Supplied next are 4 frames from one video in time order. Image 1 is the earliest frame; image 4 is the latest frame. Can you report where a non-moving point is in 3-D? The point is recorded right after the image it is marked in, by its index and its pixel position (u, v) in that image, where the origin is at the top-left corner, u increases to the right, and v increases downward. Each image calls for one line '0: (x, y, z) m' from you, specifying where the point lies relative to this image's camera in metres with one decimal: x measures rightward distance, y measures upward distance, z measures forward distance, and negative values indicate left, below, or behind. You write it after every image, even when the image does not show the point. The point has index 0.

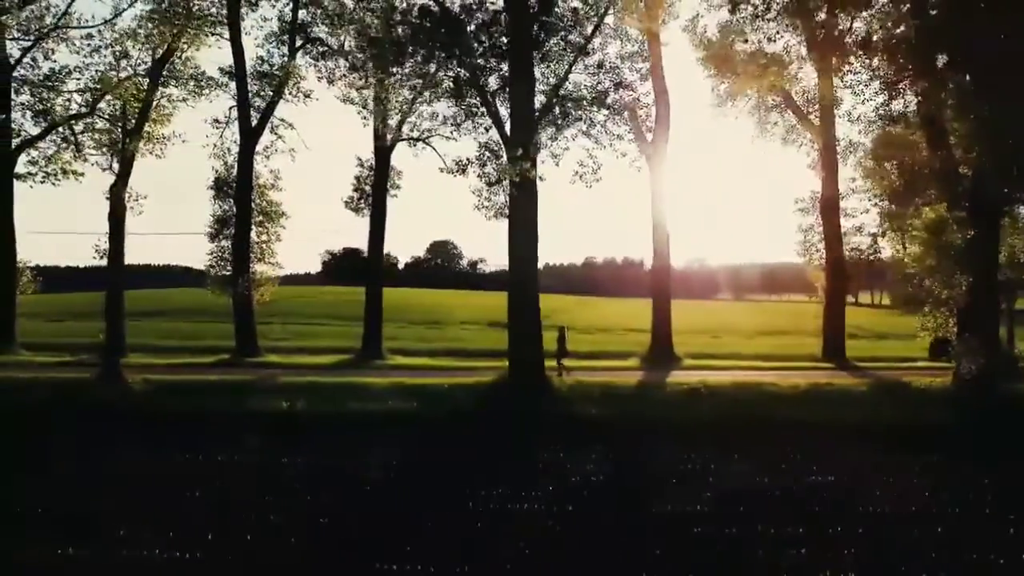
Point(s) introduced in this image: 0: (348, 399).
0: (-3.2, -2.2, +19.8) m
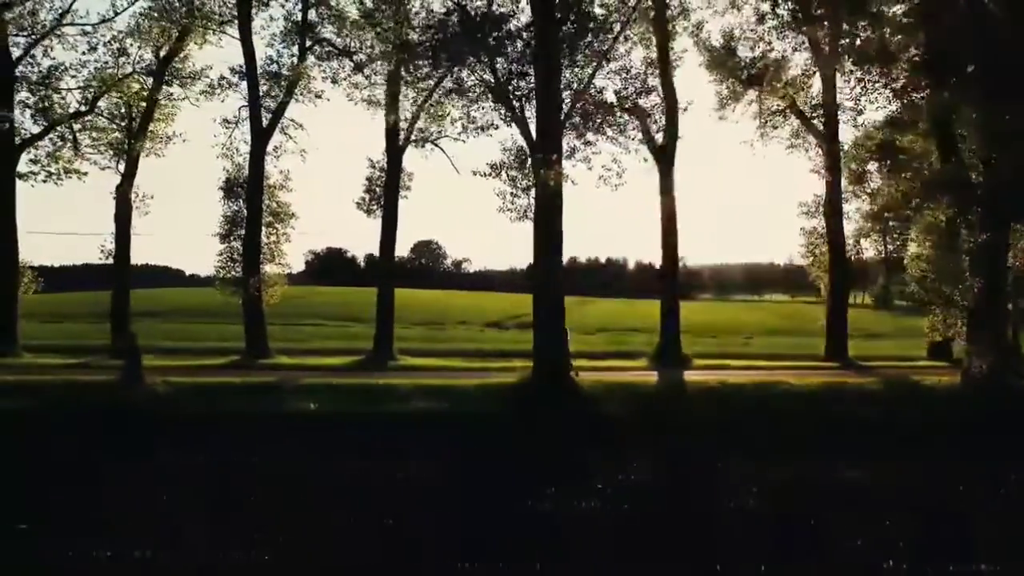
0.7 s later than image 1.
0: (-2.7, -2.2, +19.9) m
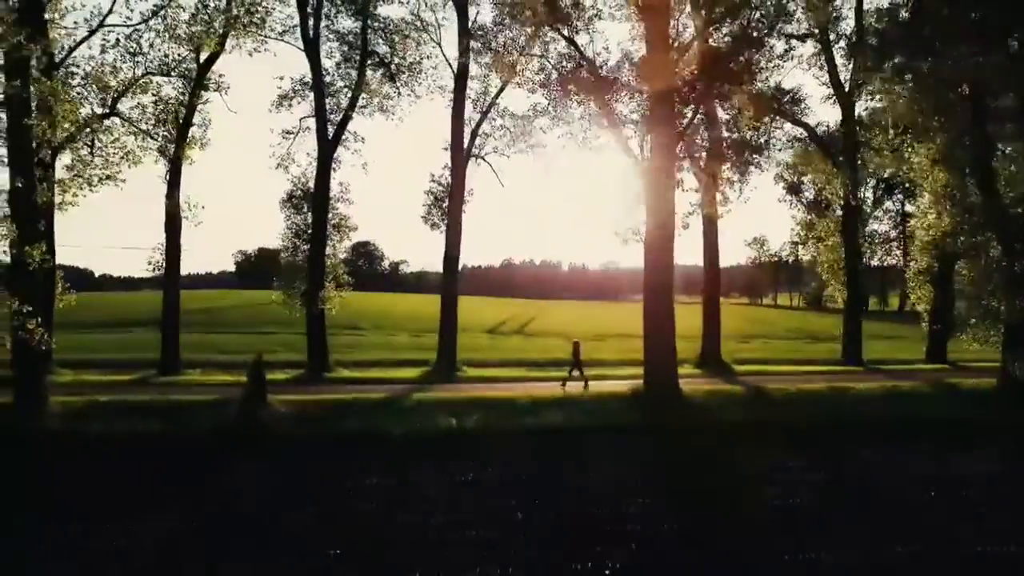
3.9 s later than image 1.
0: (+0.1, -2.6, +20.9) m
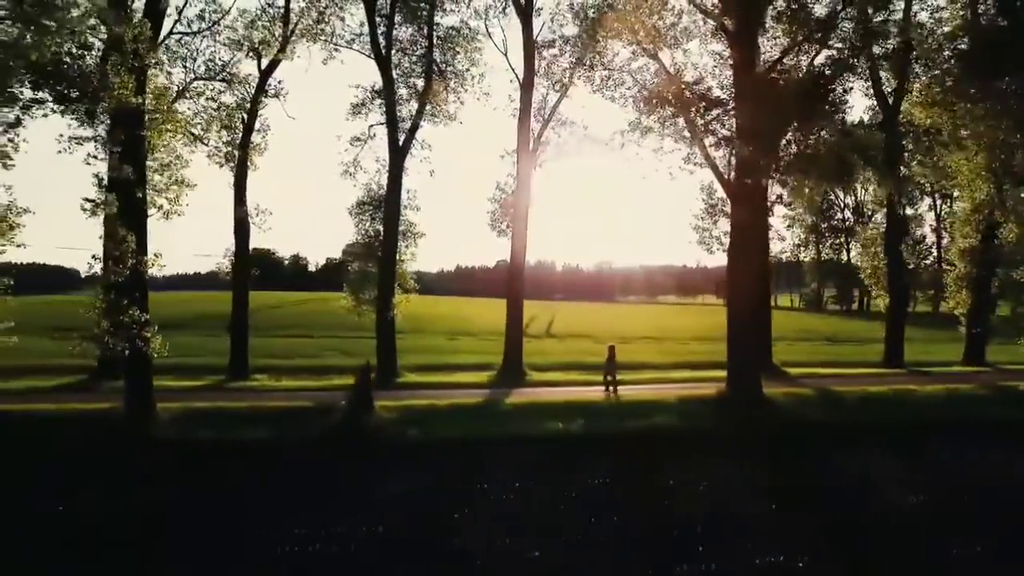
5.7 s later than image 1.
0: (+2.2, -2.8, +21.5) m
